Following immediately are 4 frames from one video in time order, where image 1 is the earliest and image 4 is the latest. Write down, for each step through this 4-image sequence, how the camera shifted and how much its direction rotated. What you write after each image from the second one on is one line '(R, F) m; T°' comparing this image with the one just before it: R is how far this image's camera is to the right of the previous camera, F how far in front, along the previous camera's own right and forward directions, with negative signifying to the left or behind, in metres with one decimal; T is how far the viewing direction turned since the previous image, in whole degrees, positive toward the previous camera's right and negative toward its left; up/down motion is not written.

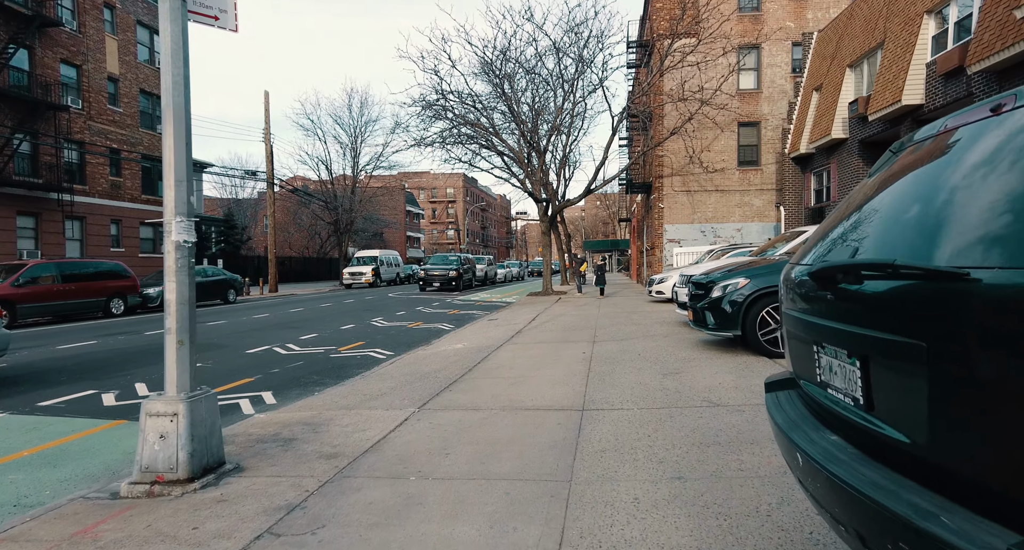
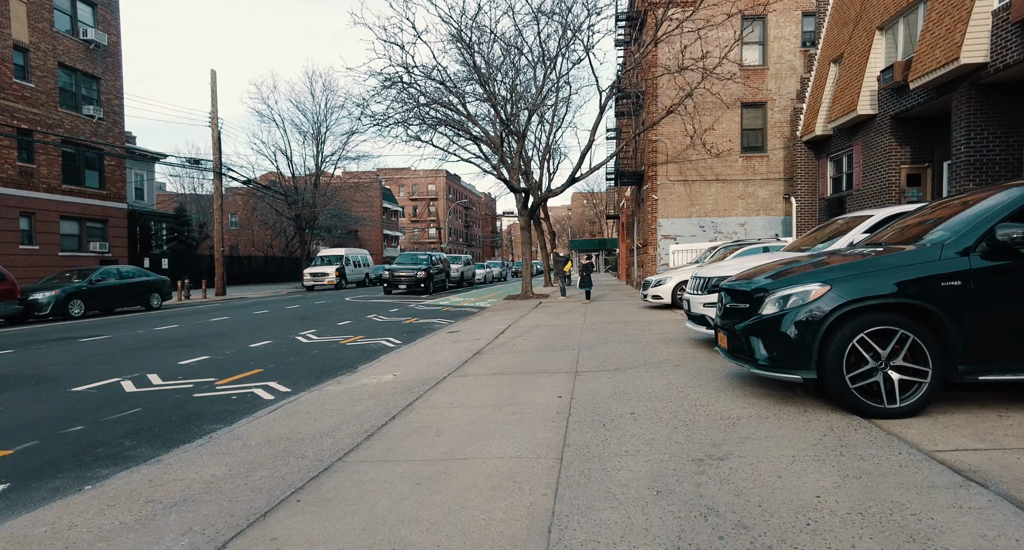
(+0.6, +2.8) m; +1°
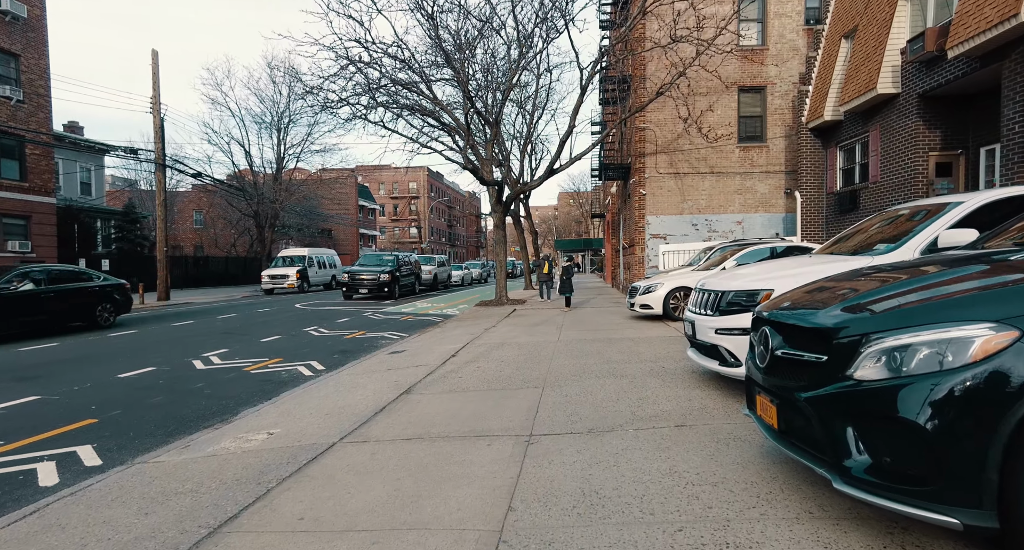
(+0.6, +2.3) m; +1°
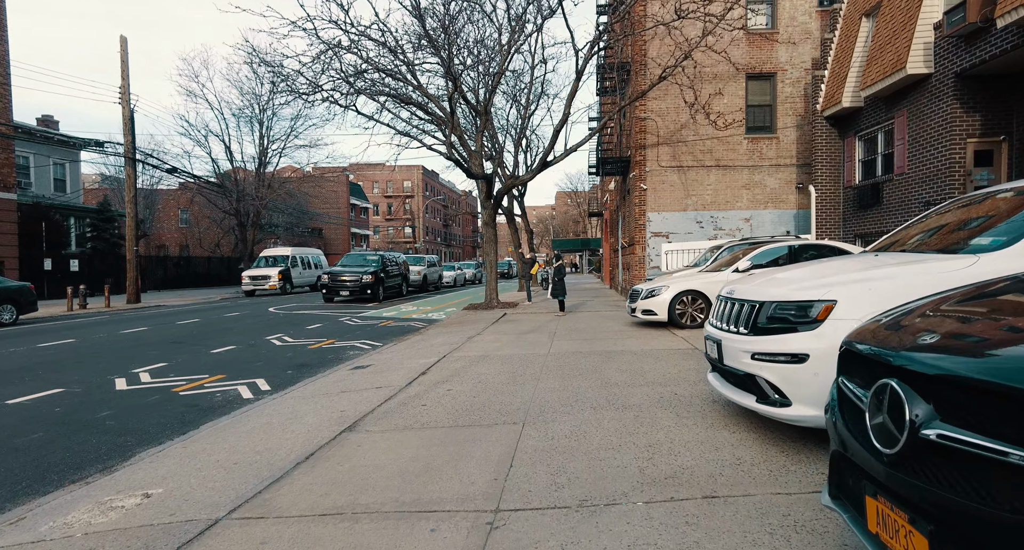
(+0.3, +1.4) m; 0°
